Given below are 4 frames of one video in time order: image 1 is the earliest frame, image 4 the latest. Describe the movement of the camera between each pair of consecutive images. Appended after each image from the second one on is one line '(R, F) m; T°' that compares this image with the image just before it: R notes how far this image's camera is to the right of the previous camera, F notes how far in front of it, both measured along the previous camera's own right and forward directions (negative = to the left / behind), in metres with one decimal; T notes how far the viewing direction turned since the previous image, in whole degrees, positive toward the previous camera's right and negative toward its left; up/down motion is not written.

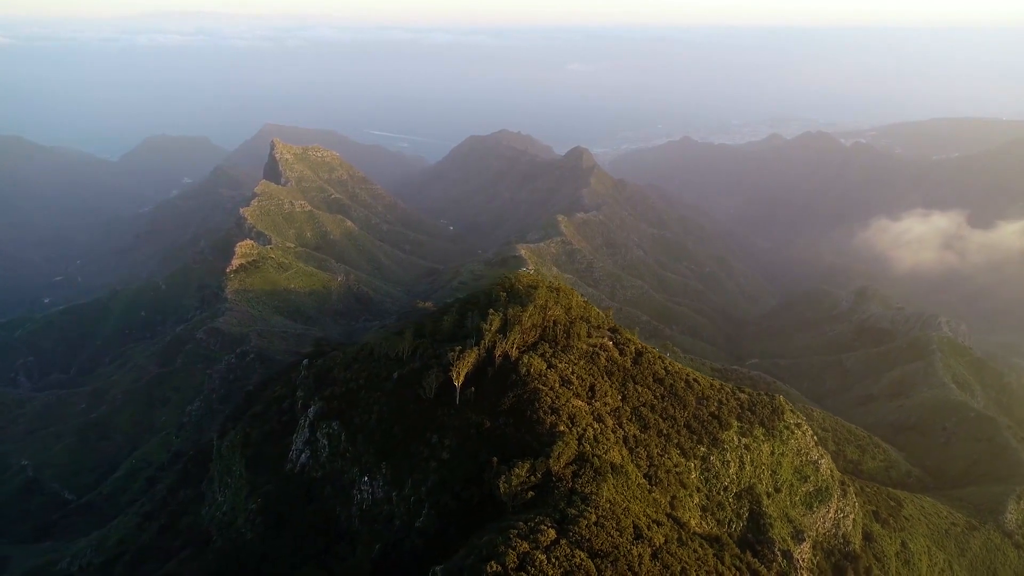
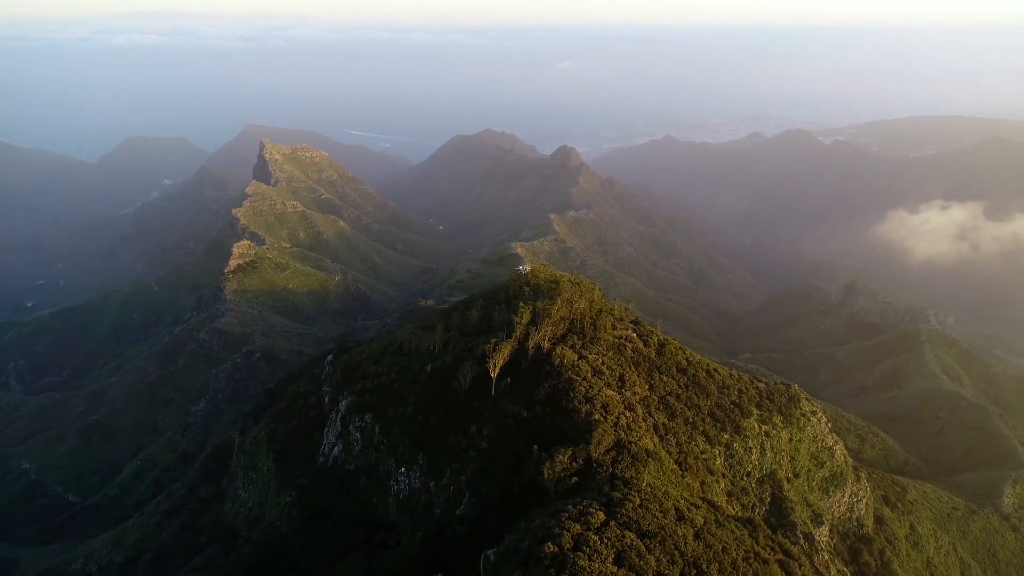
(-3.2, -0.8) m; +2°
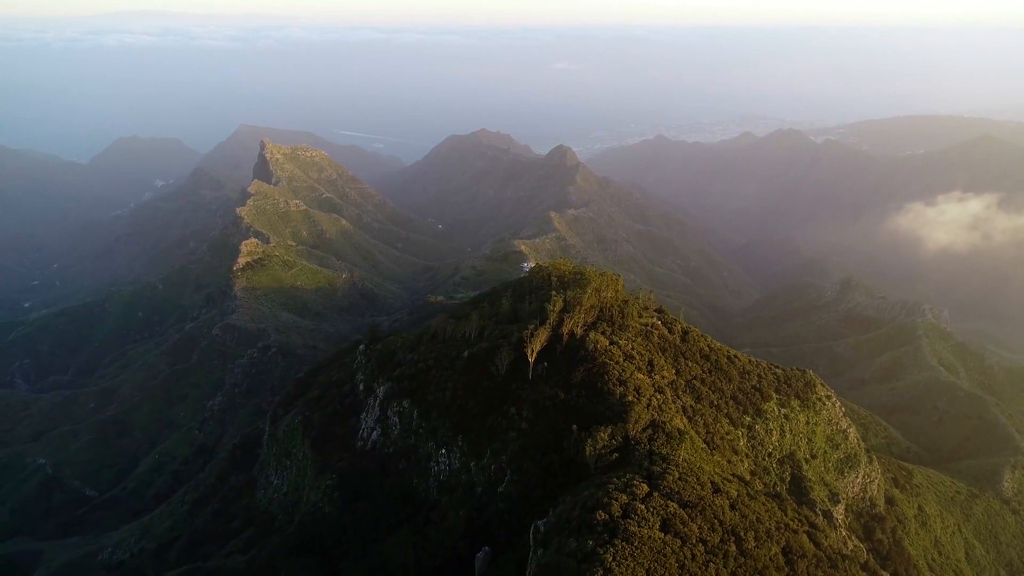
(-2.9, -1.7) m; +1°
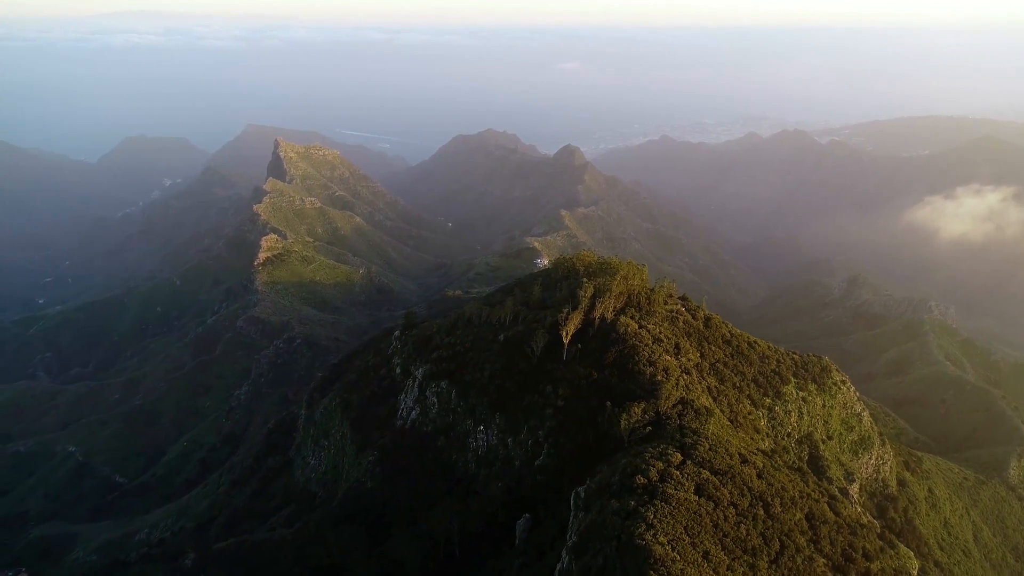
(-2.3, -2.4) m; 0°
